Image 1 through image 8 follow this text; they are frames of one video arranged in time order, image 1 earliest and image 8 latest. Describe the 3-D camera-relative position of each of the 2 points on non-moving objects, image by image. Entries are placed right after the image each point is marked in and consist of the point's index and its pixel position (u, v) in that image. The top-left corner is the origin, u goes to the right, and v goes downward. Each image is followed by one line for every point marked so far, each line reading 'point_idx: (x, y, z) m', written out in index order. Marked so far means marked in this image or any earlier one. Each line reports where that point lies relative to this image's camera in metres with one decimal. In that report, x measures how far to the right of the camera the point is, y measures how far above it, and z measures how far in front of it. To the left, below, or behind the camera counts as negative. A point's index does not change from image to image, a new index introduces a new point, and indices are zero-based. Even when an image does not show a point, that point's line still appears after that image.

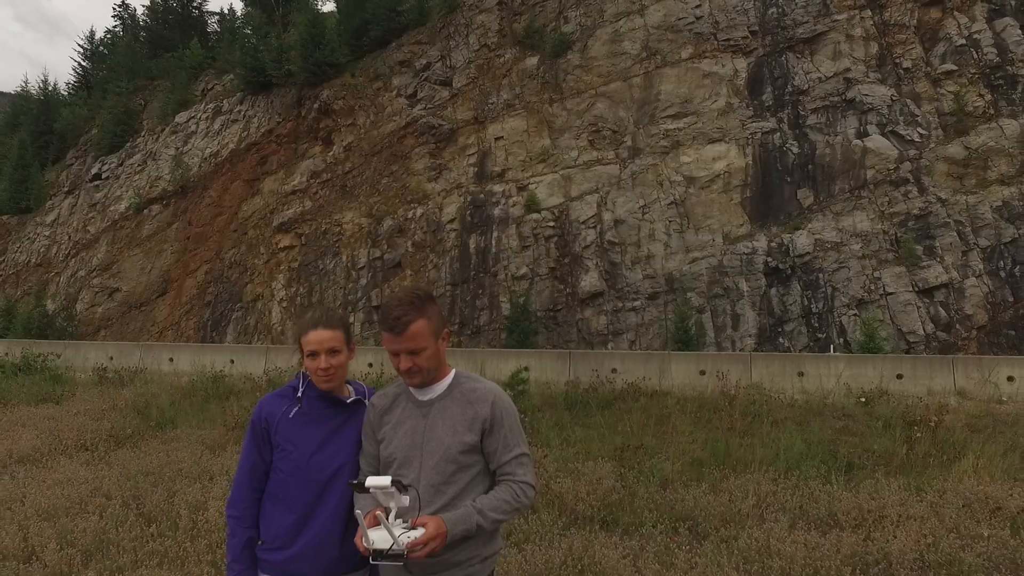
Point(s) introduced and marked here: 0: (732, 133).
0: (+2.4, +1.7, +7.1) m
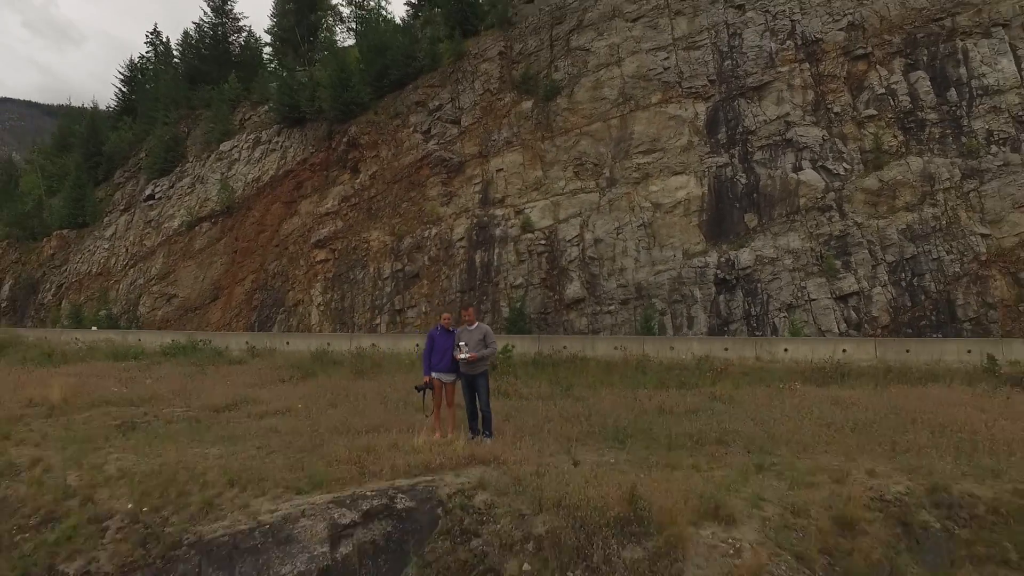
0: (+2.3, +1.6, +8.4) m
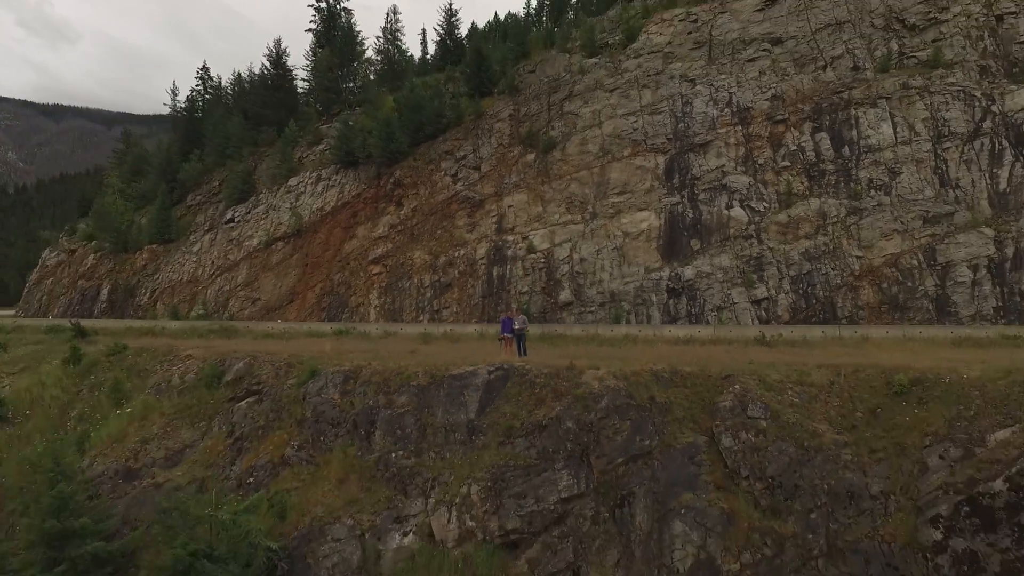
0: (+2.5, +1.5, +11.3) m
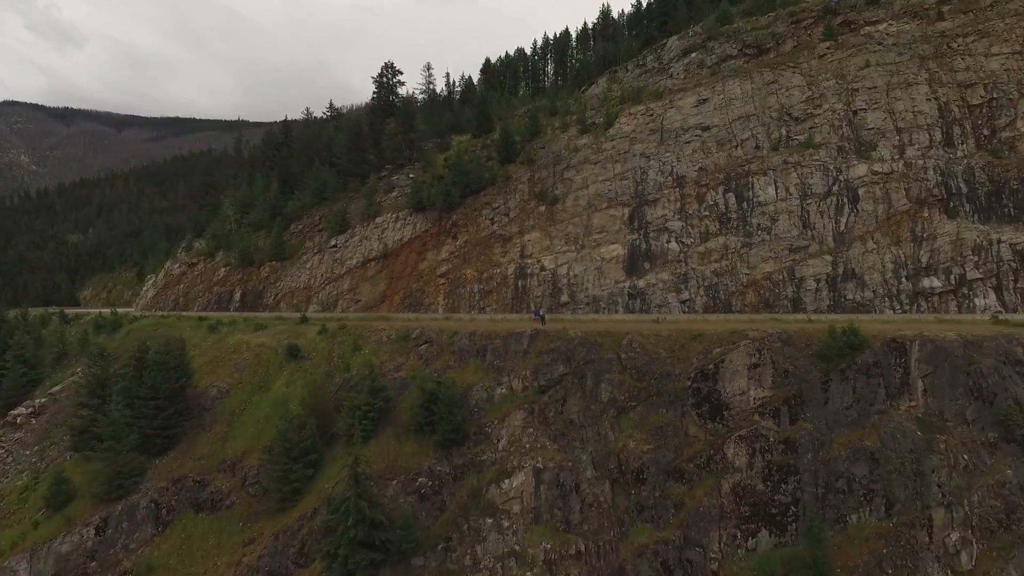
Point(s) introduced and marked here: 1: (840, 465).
0: (+3.0, +1.3, +17.4) m
1: (+4.8, -2.5, +9.5) m
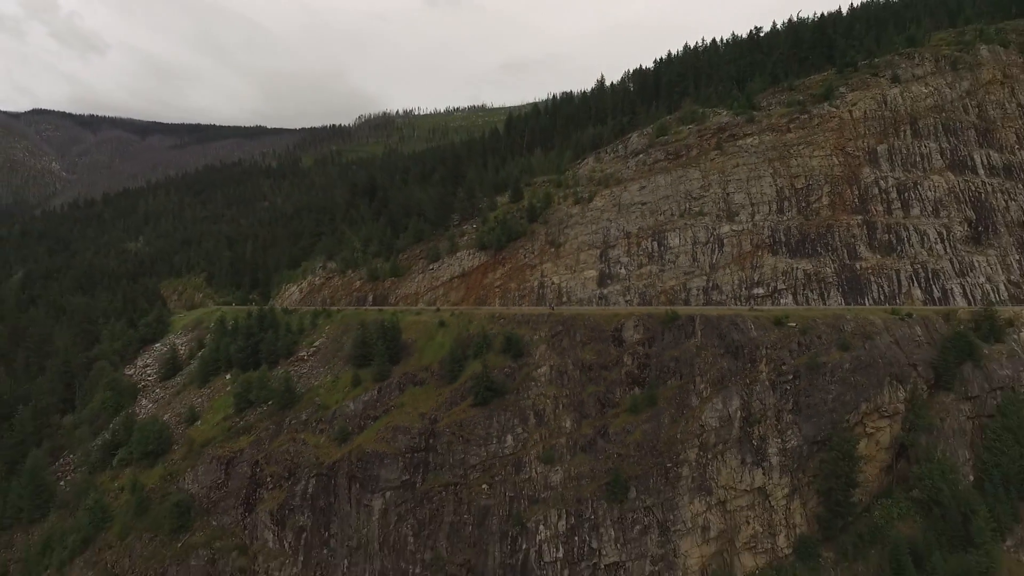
0: (+4.2, +1.1, +31.6) m
1: (+5.9, -2.8, +23.7) m
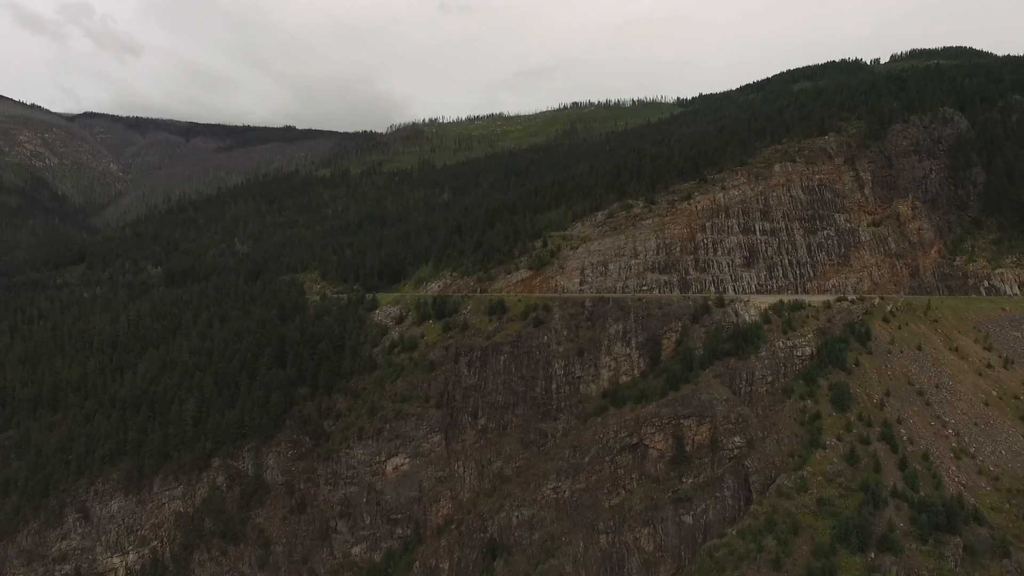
0: (+8.0, +1.2, +74.9) m
1: (+9.5, -2.7, +67.0) m
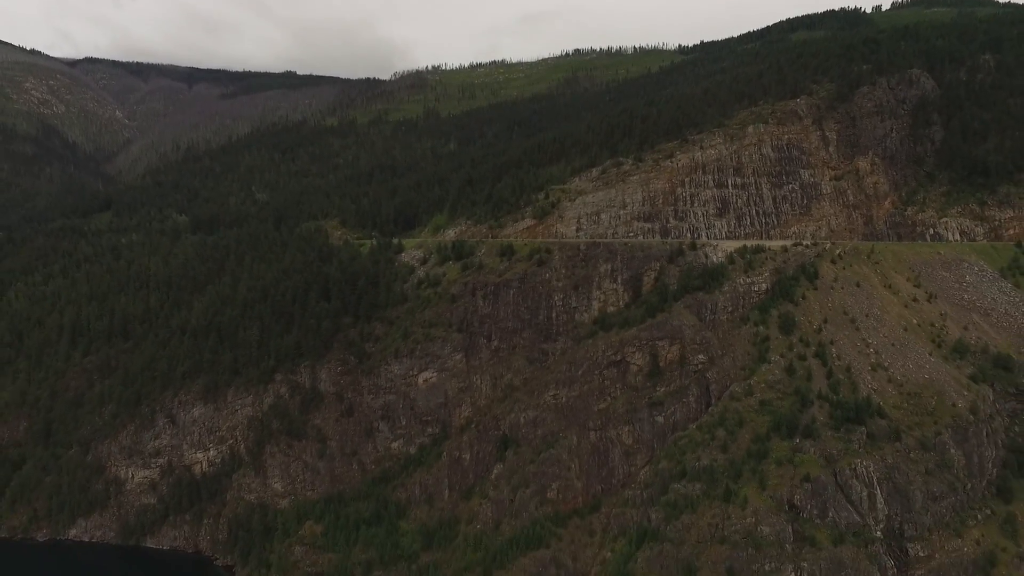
0: (+8.9, +8.8, +88.1) m
1: (+10.5, +4.1, +80.7) m
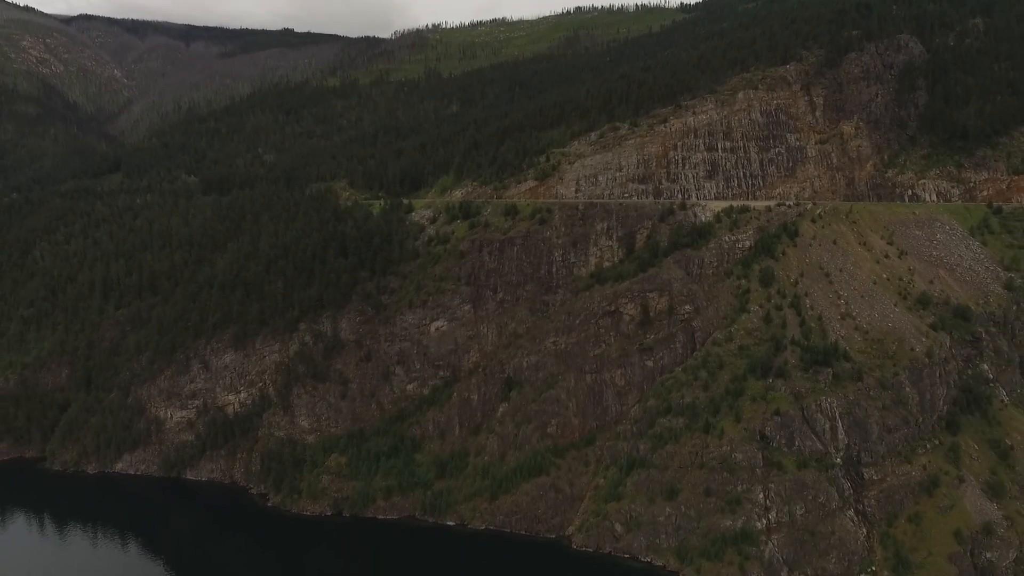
0: (+9.4, +15.2, +94.6) m
1: (+11.0, +10.2, +87.4) m
